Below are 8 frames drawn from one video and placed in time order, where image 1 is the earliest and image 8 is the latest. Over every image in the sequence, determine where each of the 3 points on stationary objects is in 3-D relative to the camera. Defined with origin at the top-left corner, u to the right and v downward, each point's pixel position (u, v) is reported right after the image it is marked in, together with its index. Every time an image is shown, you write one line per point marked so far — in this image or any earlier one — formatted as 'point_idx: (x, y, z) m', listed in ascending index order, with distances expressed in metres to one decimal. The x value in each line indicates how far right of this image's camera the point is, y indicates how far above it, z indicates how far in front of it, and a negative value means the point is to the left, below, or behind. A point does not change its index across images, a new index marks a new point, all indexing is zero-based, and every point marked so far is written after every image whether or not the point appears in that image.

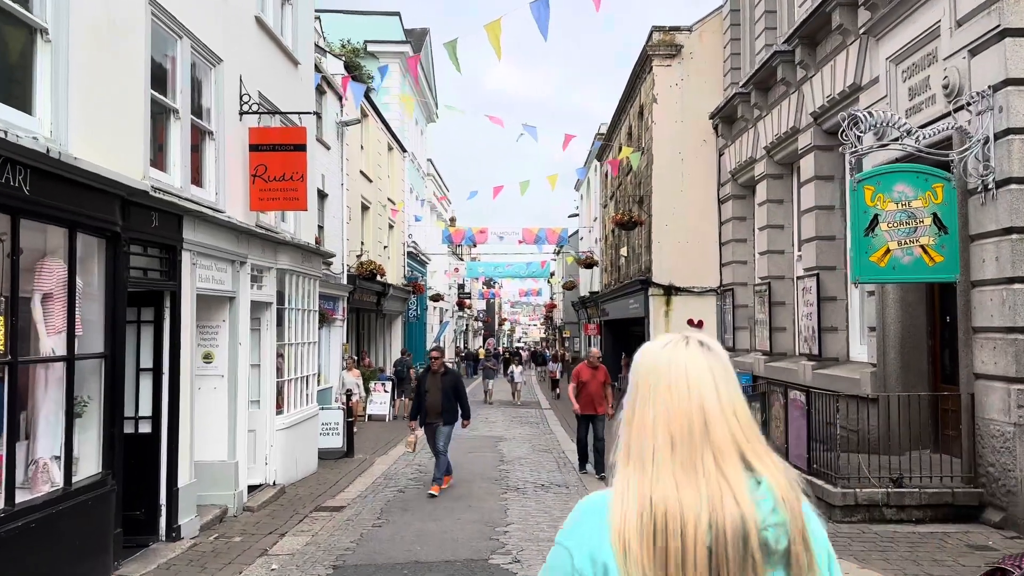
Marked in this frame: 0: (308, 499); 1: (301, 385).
0: (-2.3, -2.4, +8.9) m
1: (-2.8, -1.3, +10.6) m
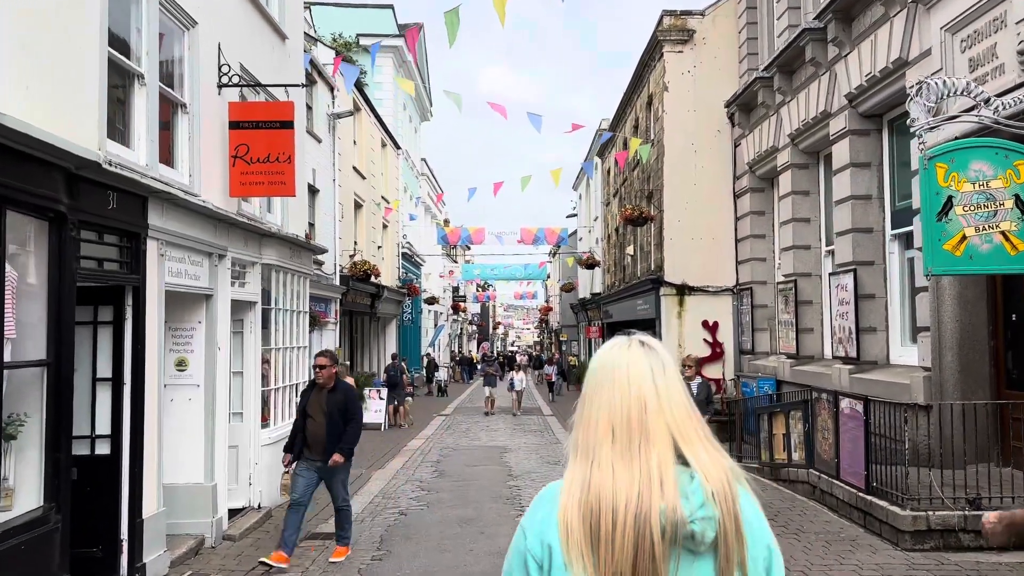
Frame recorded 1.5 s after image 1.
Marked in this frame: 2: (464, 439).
0: (-2.1, -2.4, +7.8) m
1: (-2.7, -1.3, +9.5) m
2: (-1.0, -3.0, +15.5) m
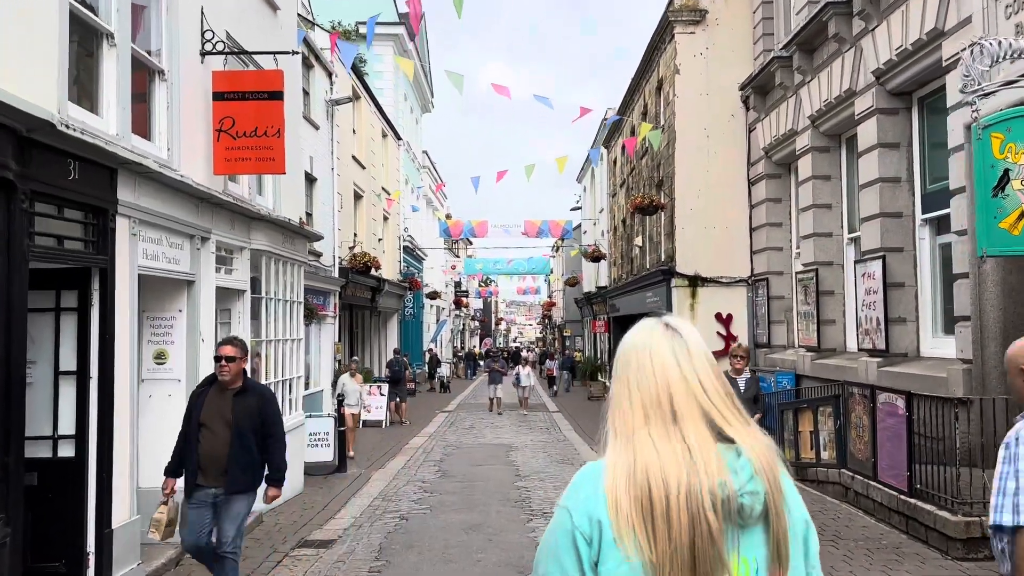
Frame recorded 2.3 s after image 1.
0: (-2.0, -2.2, +7.2) m
1: (-2.6, -1.2, +8.9) m
2: (-0.8, -2.8, +14.9) m
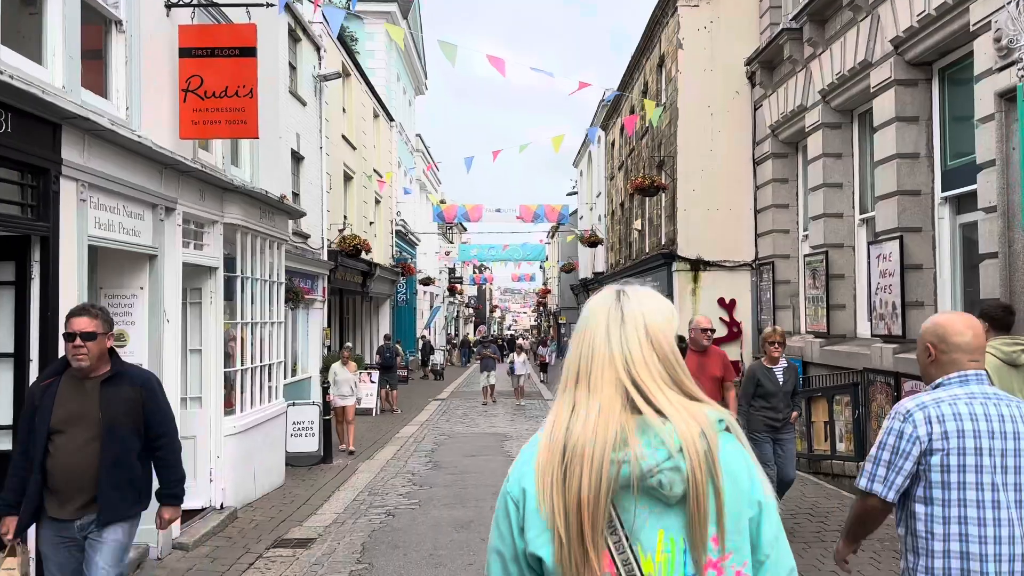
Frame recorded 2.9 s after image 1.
0: (-2.1, -2.0, +6.7) m
1: (-2.6, -0.9, +8.3) m
2: (-0.9, -2.5, +14.4) m
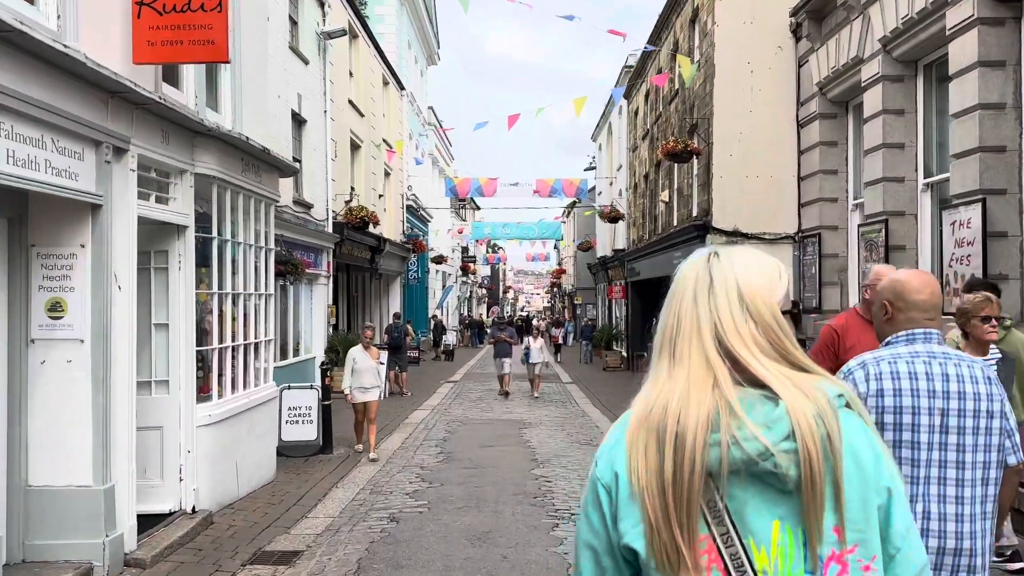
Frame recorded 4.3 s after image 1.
0: (-1.9, -1.8, +5.6) m
1: (-2.4, -0.6, +7.2) m
2: (-0.6, -2.1, +13.3) m
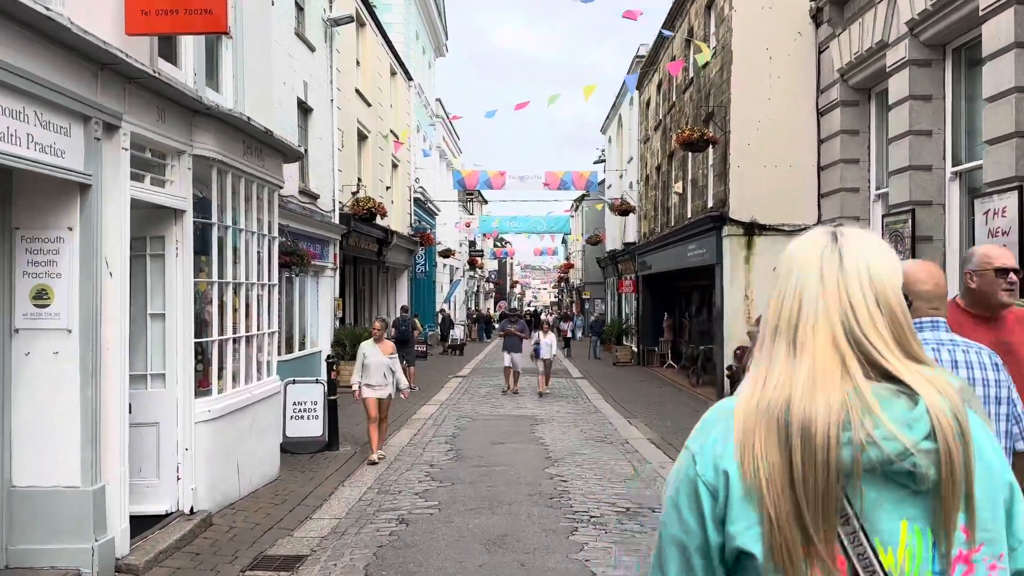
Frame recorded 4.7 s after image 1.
0: (-1.8, -1.7, +5.3) m
1: (-2.3, -0.5, +6.9) m
2: (-0.5, -2.0, +12.9) m
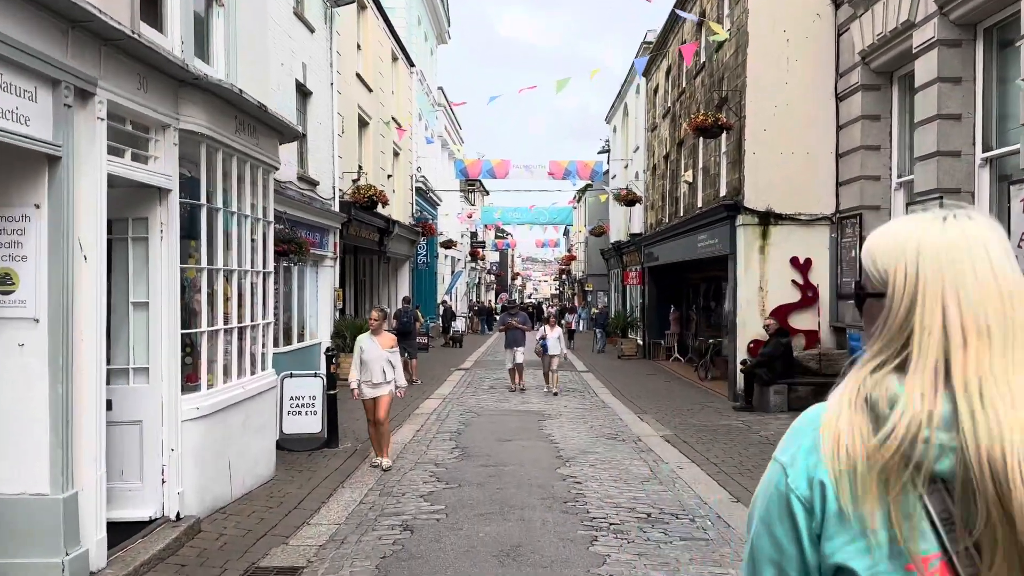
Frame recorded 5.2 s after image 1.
0: (-1.7, -1.6, +4.8) m
1: (-2.2, -0.4, +6.5) m
2: (-0.4, -1.8, +12.5) m
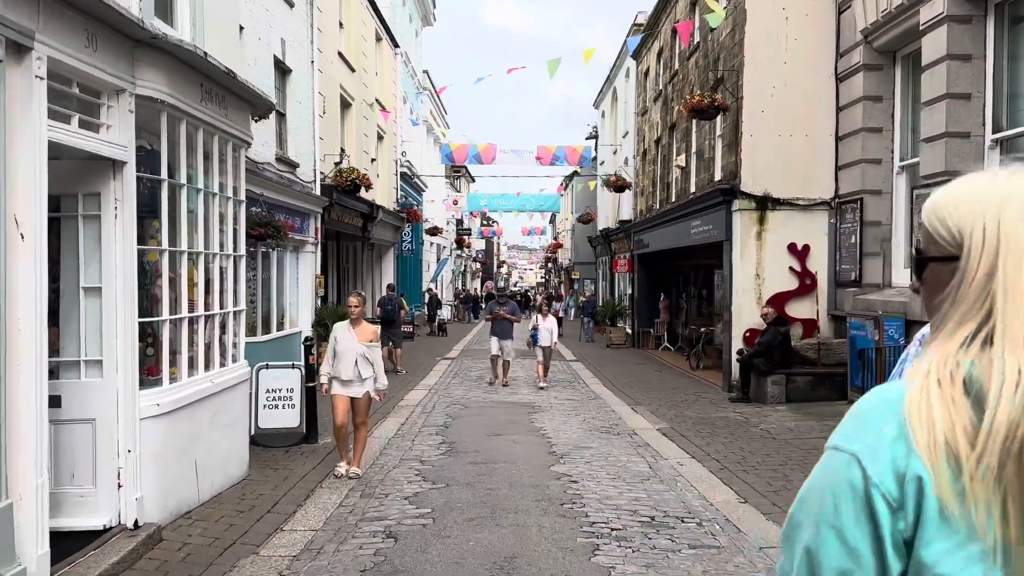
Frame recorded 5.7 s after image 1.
0: (-1.7, -1.5, +4.4) m
1: (-2.2, -0.3, +6.0) m
2: (-0.5, -1.6, +12.1) m
